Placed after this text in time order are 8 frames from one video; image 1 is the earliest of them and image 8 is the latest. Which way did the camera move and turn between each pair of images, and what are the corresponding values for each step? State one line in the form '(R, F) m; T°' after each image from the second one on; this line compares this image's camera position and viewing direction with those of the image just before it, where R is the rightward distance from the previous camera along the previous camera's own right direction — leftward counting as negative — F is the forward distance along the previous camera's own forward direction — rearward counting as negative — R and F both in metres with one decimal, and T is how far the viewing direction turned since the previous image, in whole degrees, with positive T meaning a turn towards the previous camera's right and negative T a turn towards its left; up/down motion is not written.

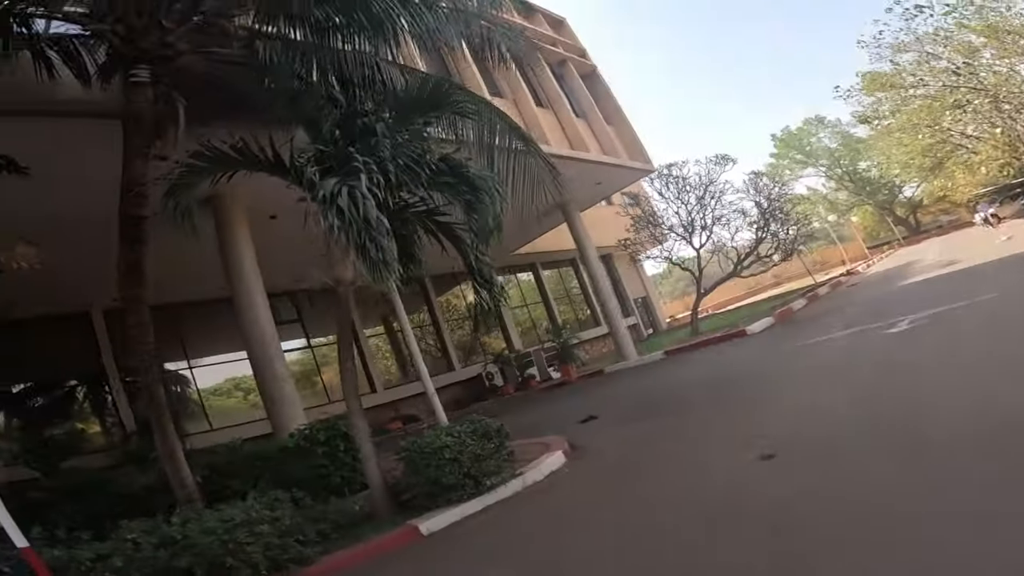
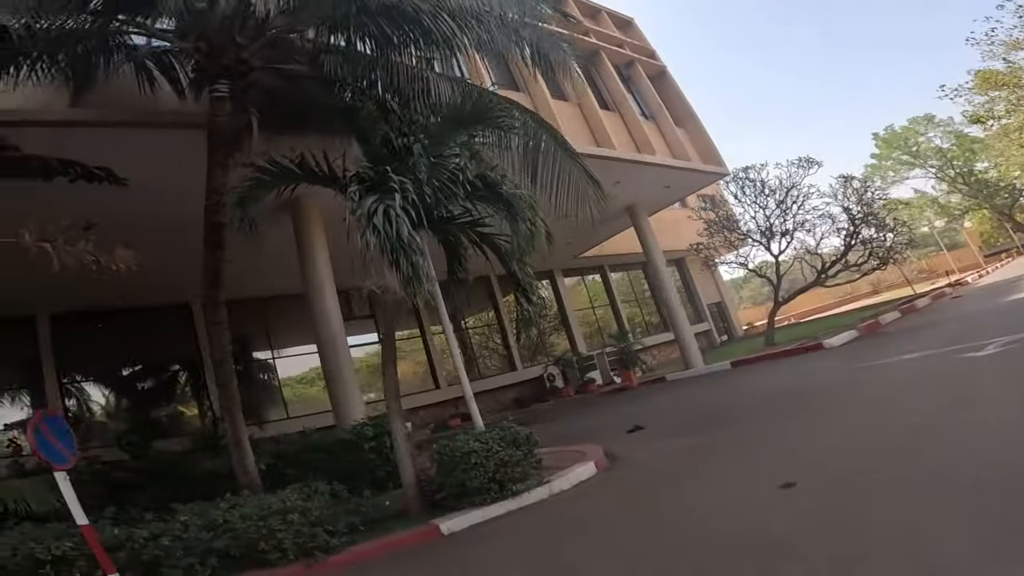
(+0.4, -0.1) m; -8°
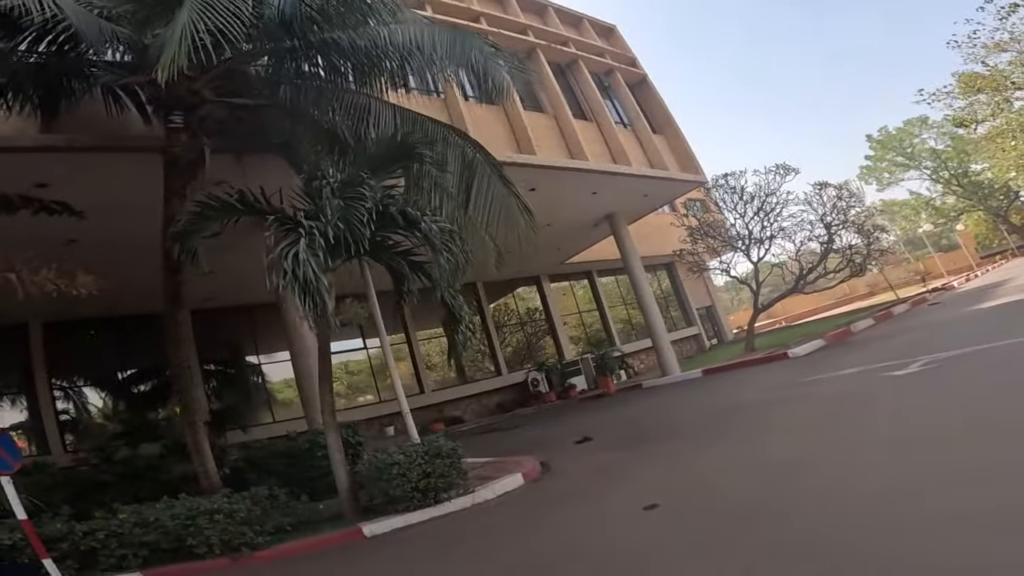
(+0.8, -0.4) m; -1°
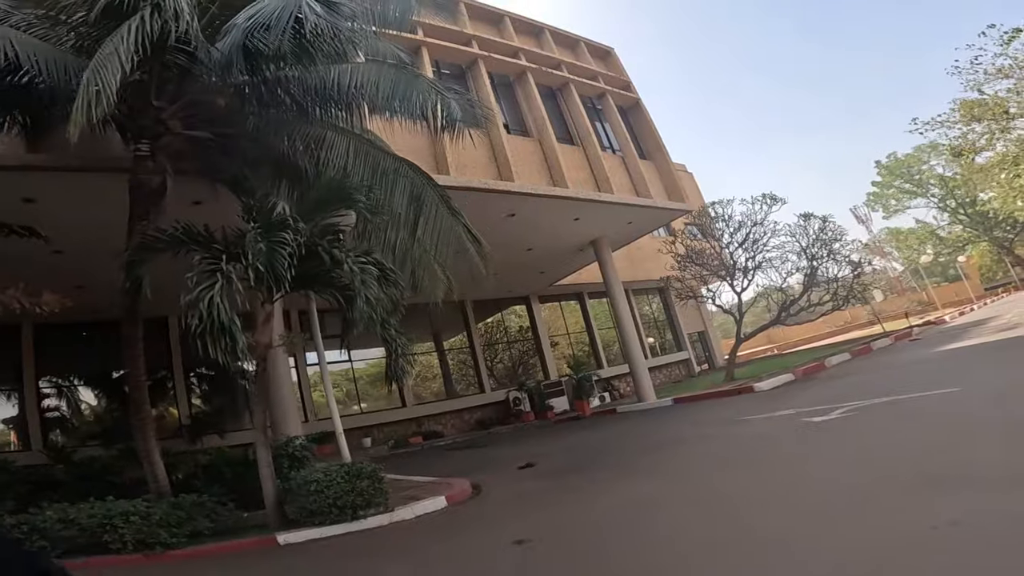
(+0.9, -0.3) m; -1°
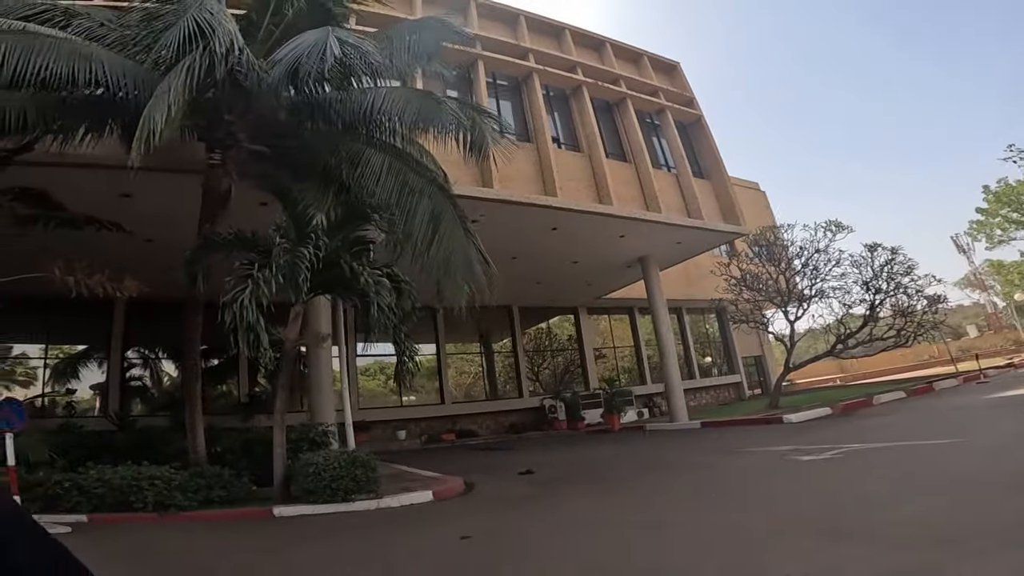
(+0.9, -0.4) m; -7°
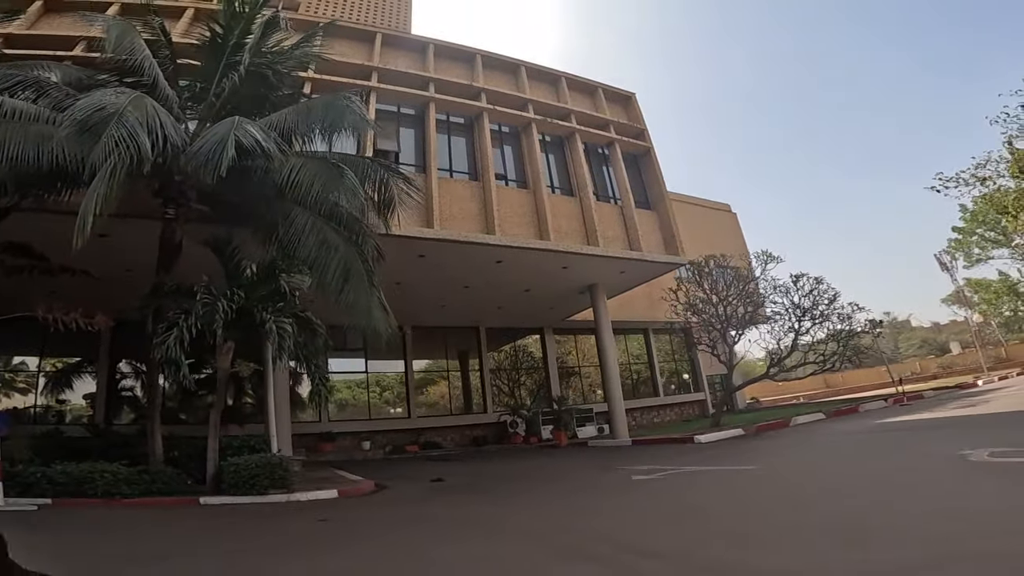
(+1.7, -1.4) m; -1°
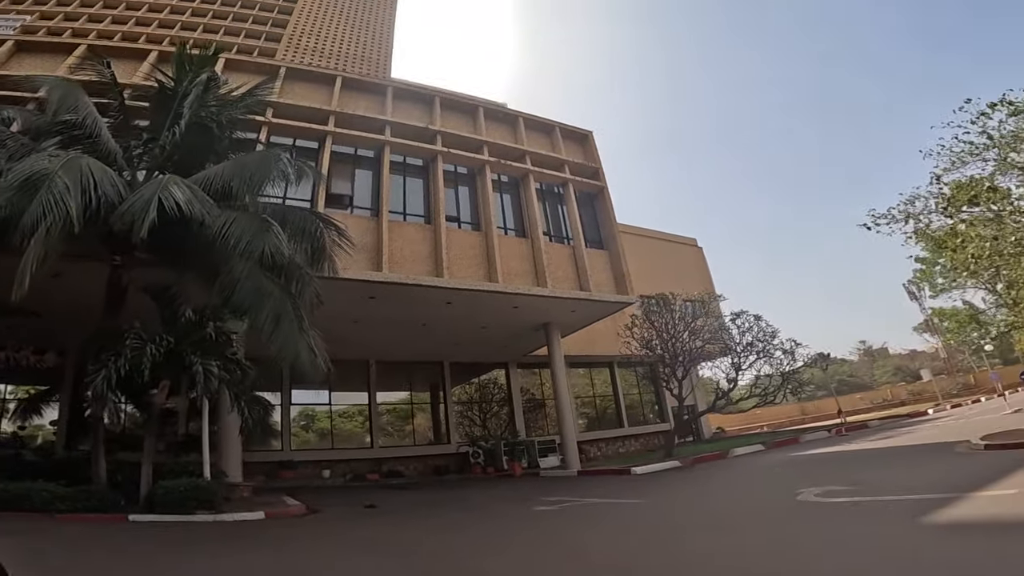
(+1.2, -0.7) m; +1°
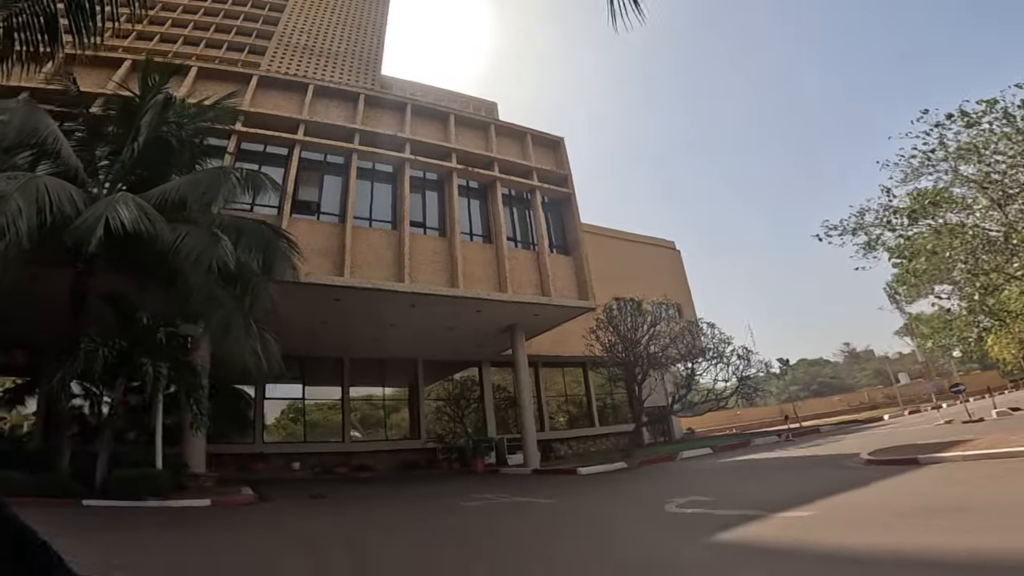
(+1.1, -0.6) m; 0°
